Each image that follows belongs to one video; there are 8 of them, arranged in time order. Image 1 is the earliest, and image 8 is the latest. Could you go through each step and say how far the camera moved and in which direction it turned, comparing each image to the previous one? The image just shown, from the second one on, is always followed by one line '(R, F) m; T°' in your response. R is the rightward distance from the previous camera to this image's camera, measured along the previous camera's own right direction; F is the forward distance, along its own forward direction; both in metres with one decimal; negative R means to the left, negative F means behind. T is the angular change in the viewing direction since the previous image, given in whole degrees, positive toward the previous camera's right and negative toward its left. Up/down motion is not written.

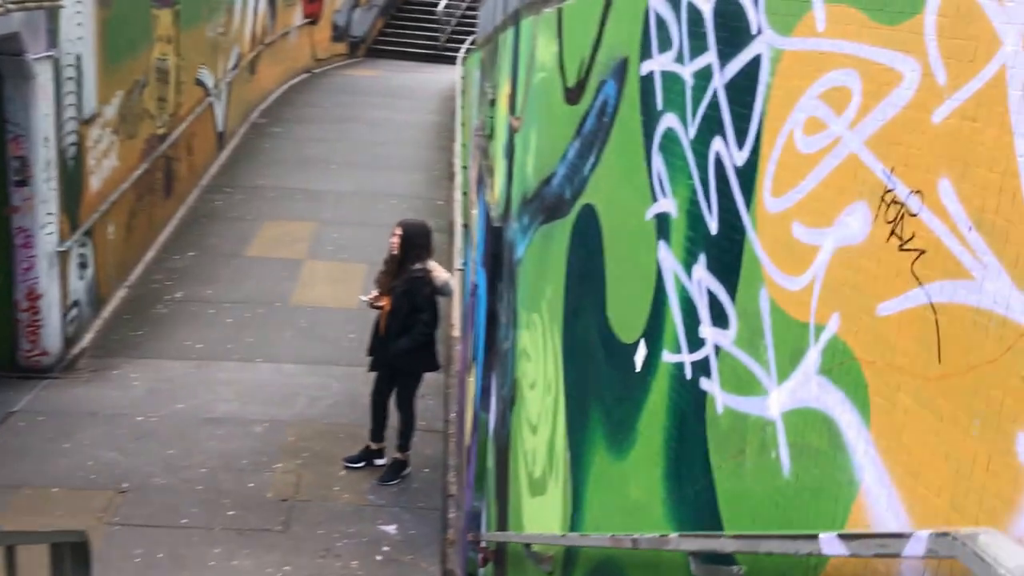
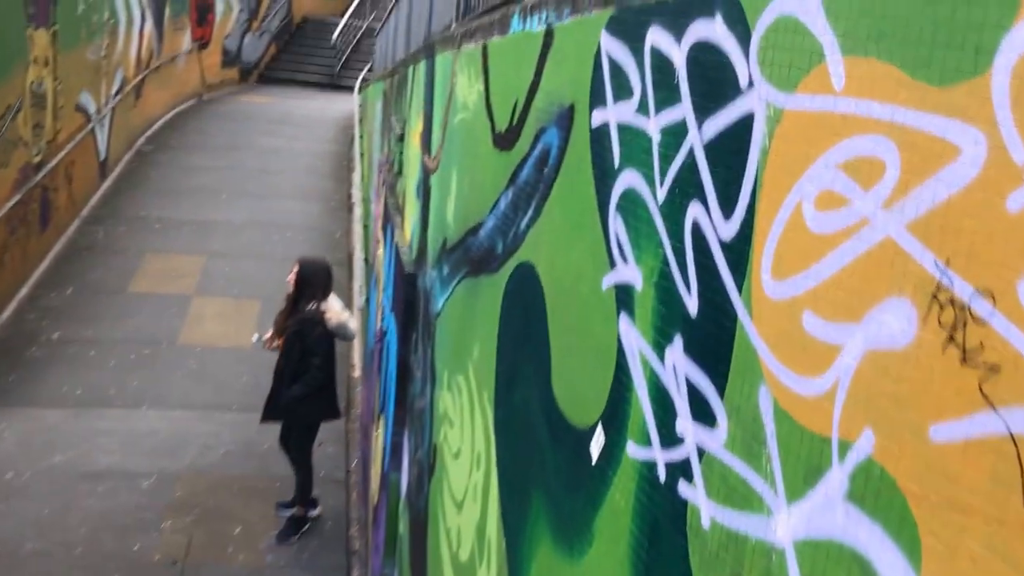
(-0.1, +0.3) m; +6°
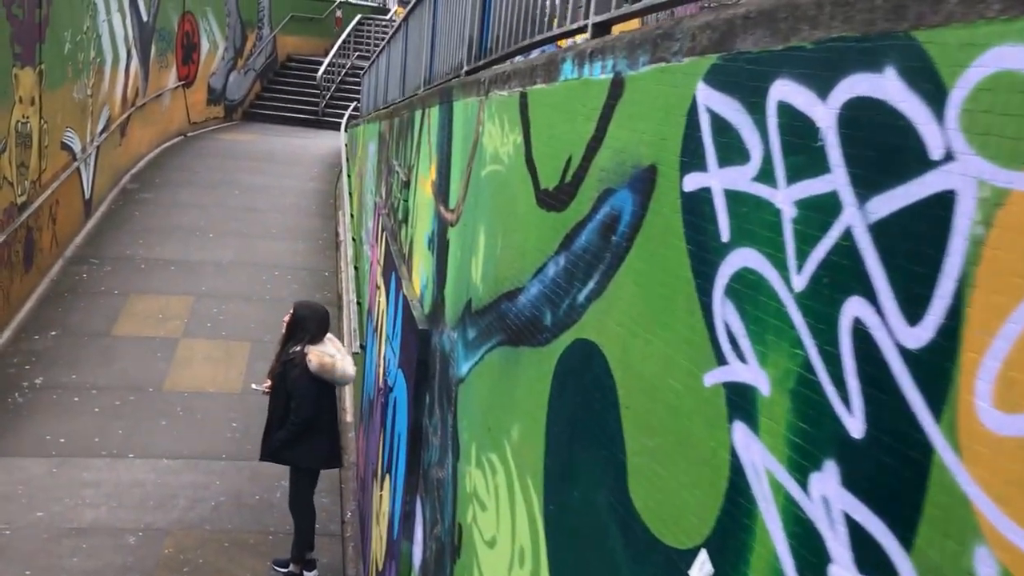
(-0.2, +0.2) m; +1°
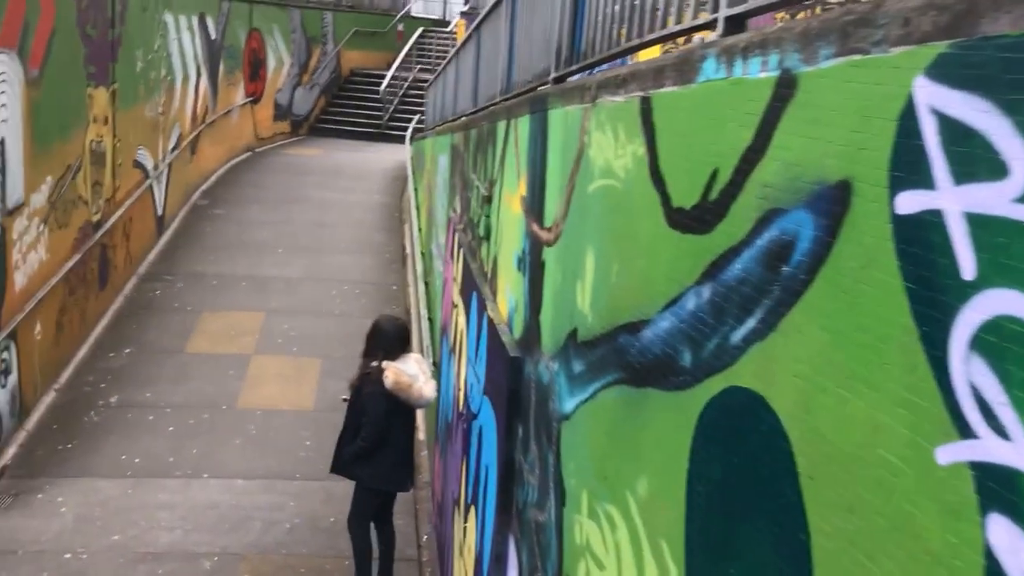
(-0.2, +0.2) m; -3°
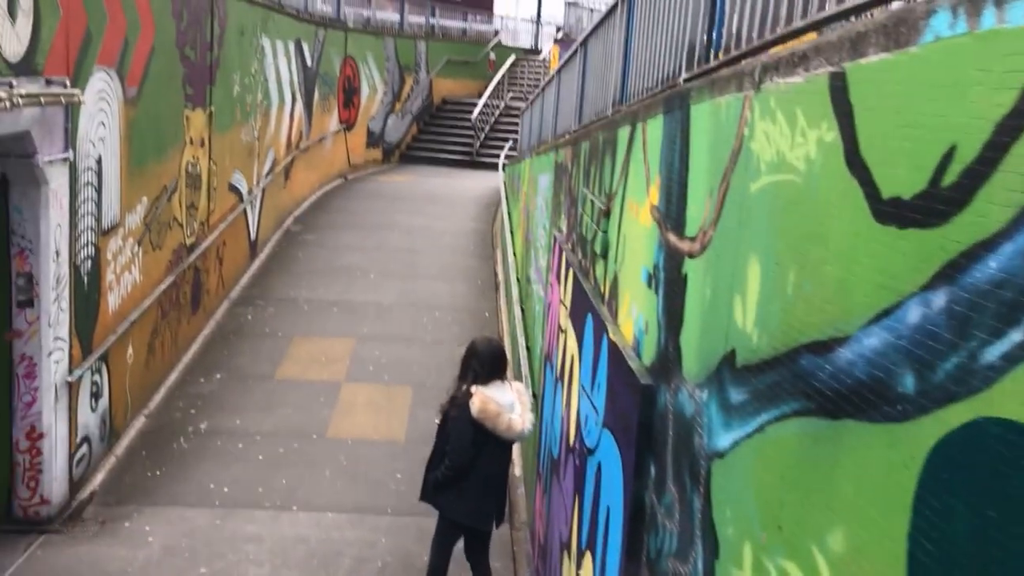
(-0.2, +0.4) m; -5°
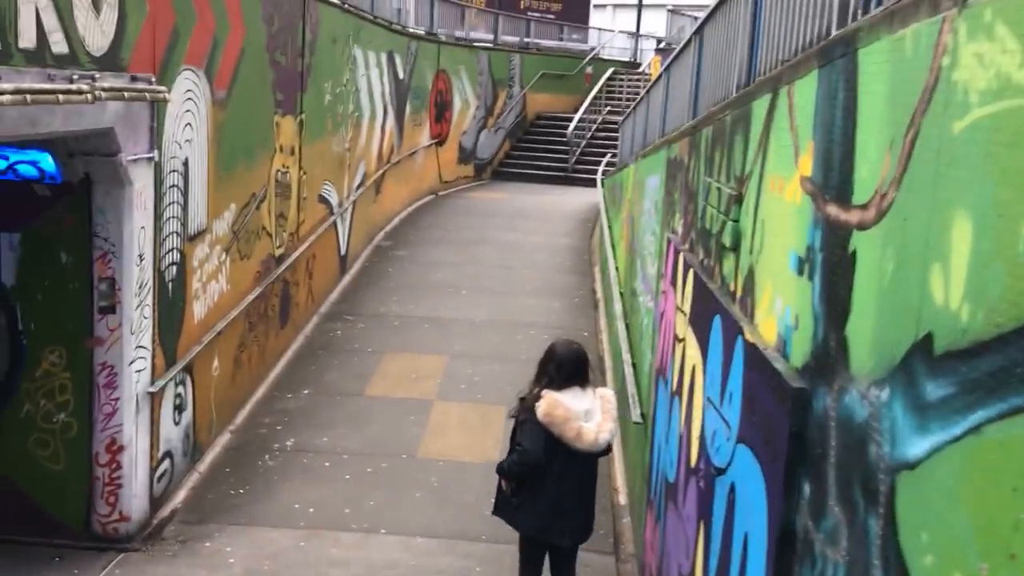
(-0.1, +0.4) m; -5°
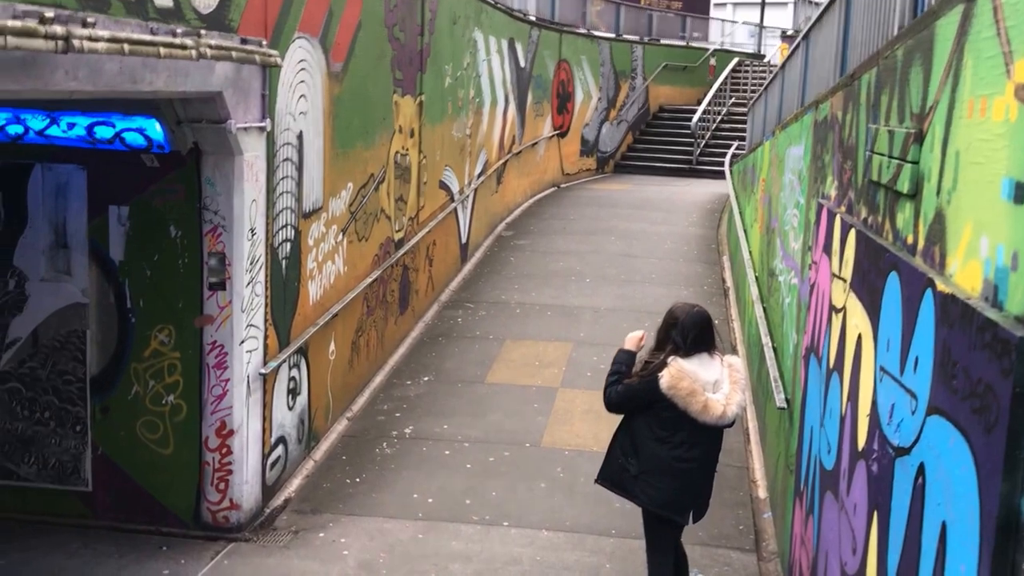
(-0.1, +0.4) m; -7°
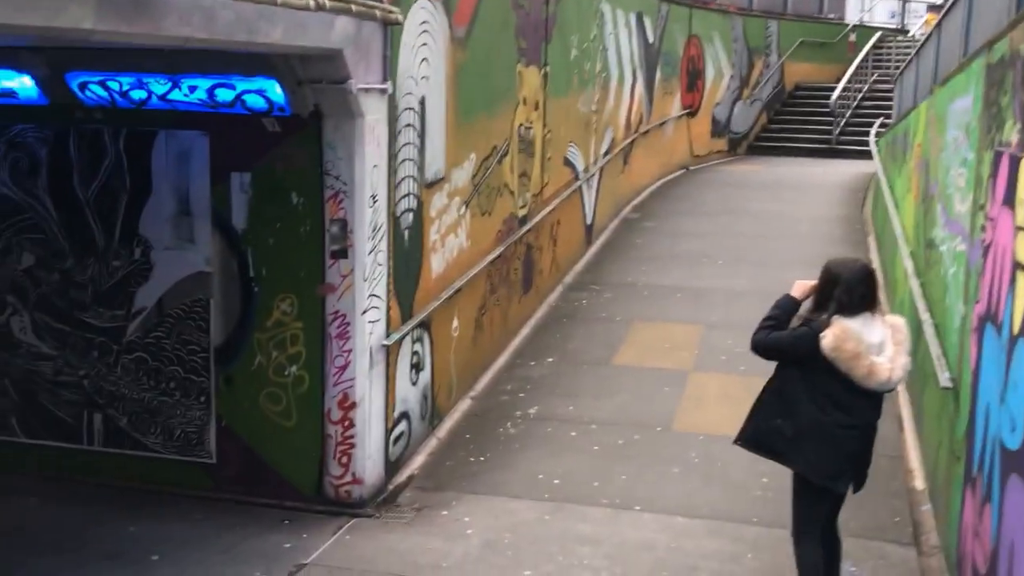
(0.0, +0.3) m; -7°
